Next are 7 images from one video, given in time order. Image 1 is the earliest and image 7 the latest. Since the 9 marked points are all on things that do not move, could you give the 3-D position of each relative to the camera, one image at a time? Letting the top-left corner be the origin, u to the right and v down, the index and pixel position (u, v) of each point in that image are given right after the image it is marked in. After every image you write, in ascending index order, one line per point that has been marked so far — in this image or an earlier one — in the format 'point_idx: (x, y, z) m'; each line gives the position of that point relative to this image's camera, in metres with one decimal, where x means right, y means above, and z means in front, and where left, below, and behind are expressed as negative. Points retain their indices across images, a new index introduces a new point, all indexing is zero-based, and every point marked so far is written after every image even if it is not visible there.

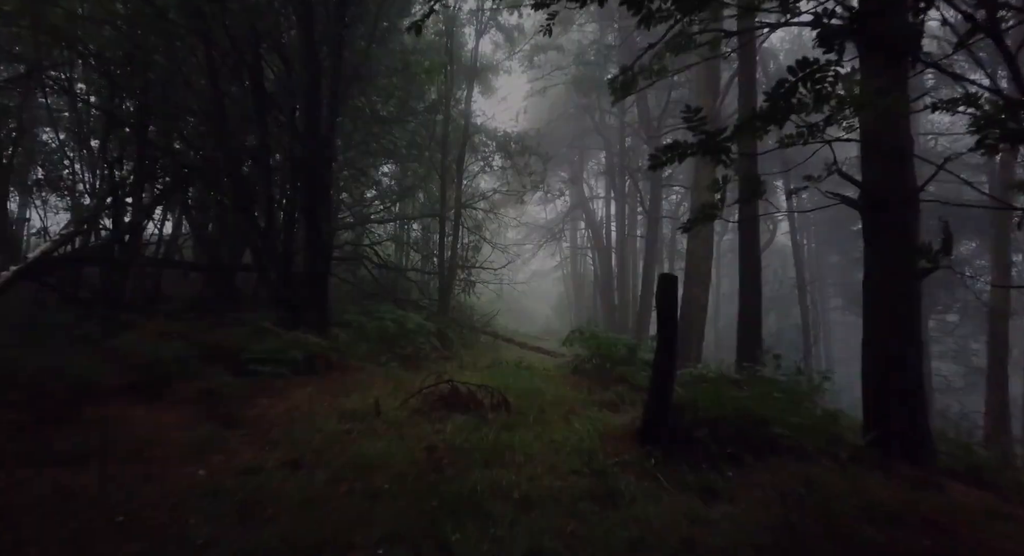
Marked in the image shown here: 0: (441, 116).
0: (-1.9, +4.1, +12.9) m
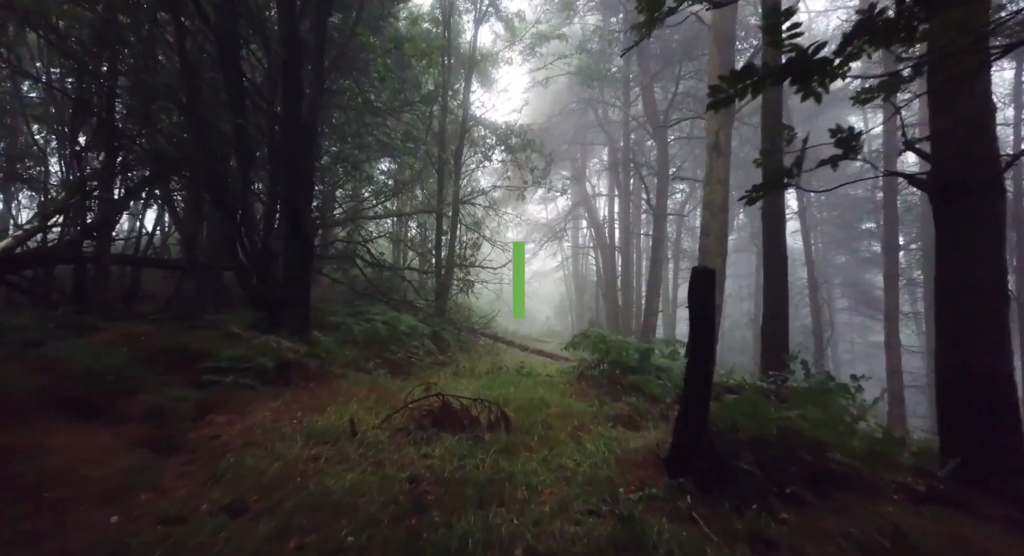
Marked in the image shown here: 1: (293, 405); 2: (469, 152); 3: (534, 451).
0: (-1.8, +4.1, +12.3) m
1: (-1.7, -1.0, +3.9) m
2: (-1.1, +3.2, +12.7) m
3: (+0.1, -1.1, +3.4) m
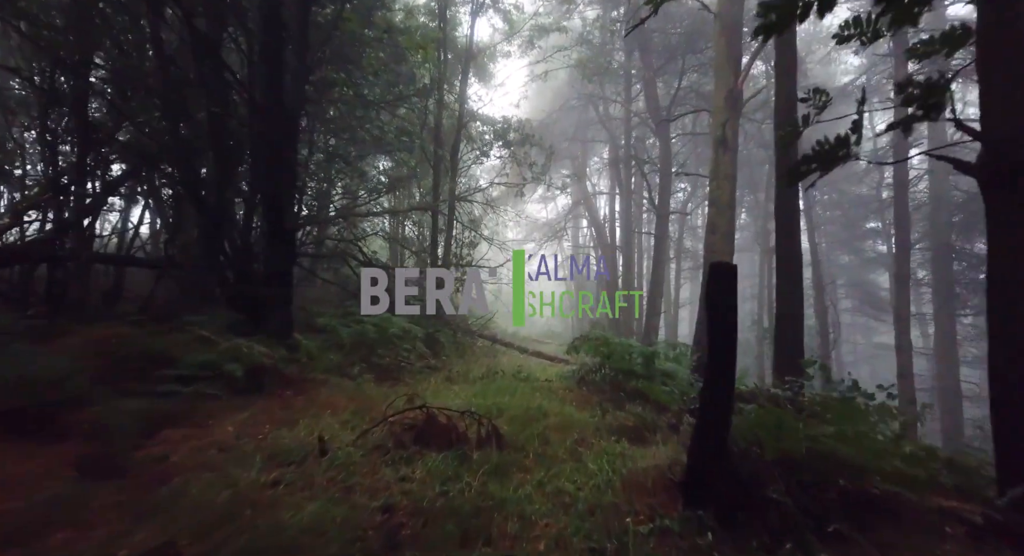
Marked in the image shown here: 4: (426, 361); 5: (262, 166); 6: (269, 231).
0: (-1.9, +4.1, +11.9) m
1: (-1.7, -1.0, +3.5) m
2: (-1.1, +3.2, +12.4) m
3: (+0.1, -1.1, +3.0) m
4: (-1.2, -1.1, +7.0) m
5: (-3.1, +1.4, +6.3) m
6: (-3.0, +0.6, +6.3) m
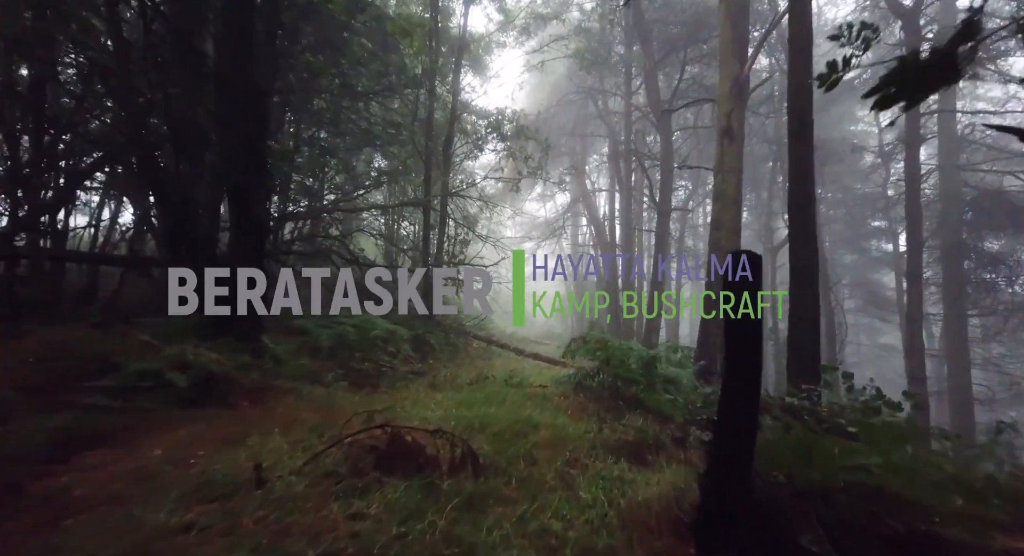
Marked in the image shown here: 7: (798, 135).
0: (-2.0, +4.1, +11.4) m
1: (-1.8, -0.9, +3.0) m
2: (-1.2, +3.2, +11.9) m
3: (0.0, -1.1, +2.5) m
4: (-1.3, -1.1, +6.5) m
5: (-3.2, +1.4, +5.8) m
6: (-3.2, +0.6, +5.8) m
7: (+3.0, +1.5, +5.4) m
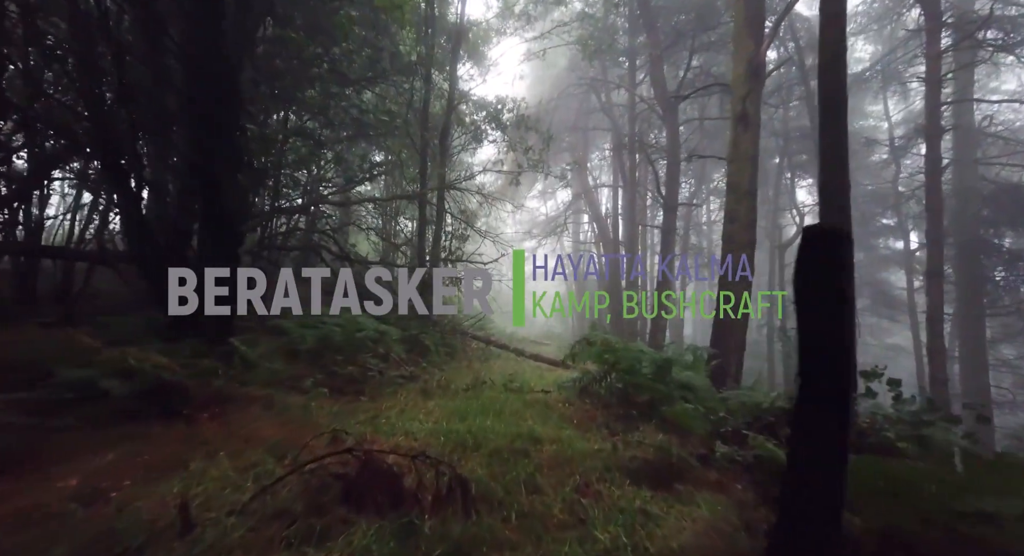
0: (-2.0, +4.2, +10.9) m
1: (-1.8, -0.9, +2.5) m
2: (-1.2, +3.3, +11.4) m
3: (0.0, -1.1, +2.0) m
4: (-1.3, -1.1, +6.0) m
5: (-3.2, +1.5, +5.3) m
6: (-3.2, +0.7, +5.3) m
7: (+3.0, +1.6, +4.9) m
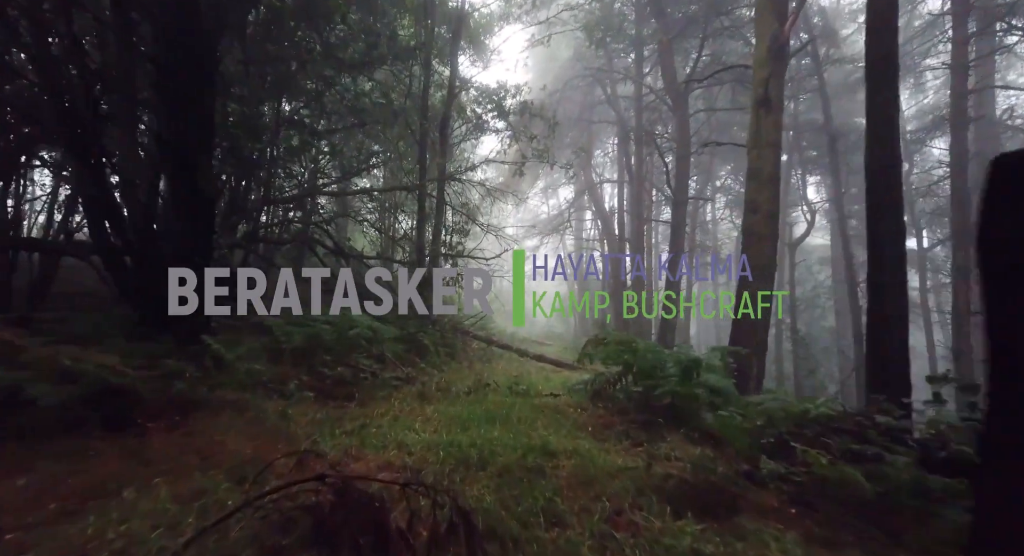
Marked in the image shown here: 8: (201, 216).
0: (-1.9, +4.2, +10.4) m
1: (-1.8, -0.8, +2.0) m
2: (-1.2, +3.3, +10.9) m
3: (0.0, -1.0, +1.5) m
4: (-1.2, -1.0, +5.5) m
5: (-3.2, +1.5, +4.8) m
6: (-3.1, +0.7, +4.8) m
7: (+3.1, +1.6, +4.4) m
8: (-3.0, +0.6, +4.9) m
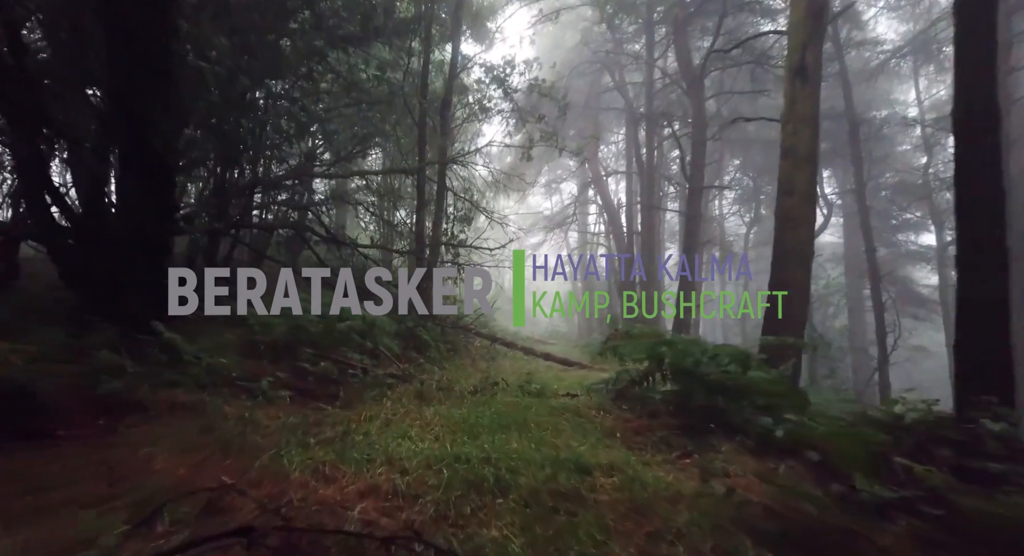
0: (-1.8, +4.4, +9.7) m
1: (-1.7, -0.6, +1.3) m
2: (-1.0, +3.5, +10.2) m
3: (+0.1, -0.8, +0.8) m
4: (-1.1, -0.8, +4.8) m
5: (-3.0, +1.7, +4.1) m
6: (-3.0, +0.9, +4.1) m
7: (+3.2, +1.8, +3.7) m
8: (-2.8, +0.8, +4.2) m
